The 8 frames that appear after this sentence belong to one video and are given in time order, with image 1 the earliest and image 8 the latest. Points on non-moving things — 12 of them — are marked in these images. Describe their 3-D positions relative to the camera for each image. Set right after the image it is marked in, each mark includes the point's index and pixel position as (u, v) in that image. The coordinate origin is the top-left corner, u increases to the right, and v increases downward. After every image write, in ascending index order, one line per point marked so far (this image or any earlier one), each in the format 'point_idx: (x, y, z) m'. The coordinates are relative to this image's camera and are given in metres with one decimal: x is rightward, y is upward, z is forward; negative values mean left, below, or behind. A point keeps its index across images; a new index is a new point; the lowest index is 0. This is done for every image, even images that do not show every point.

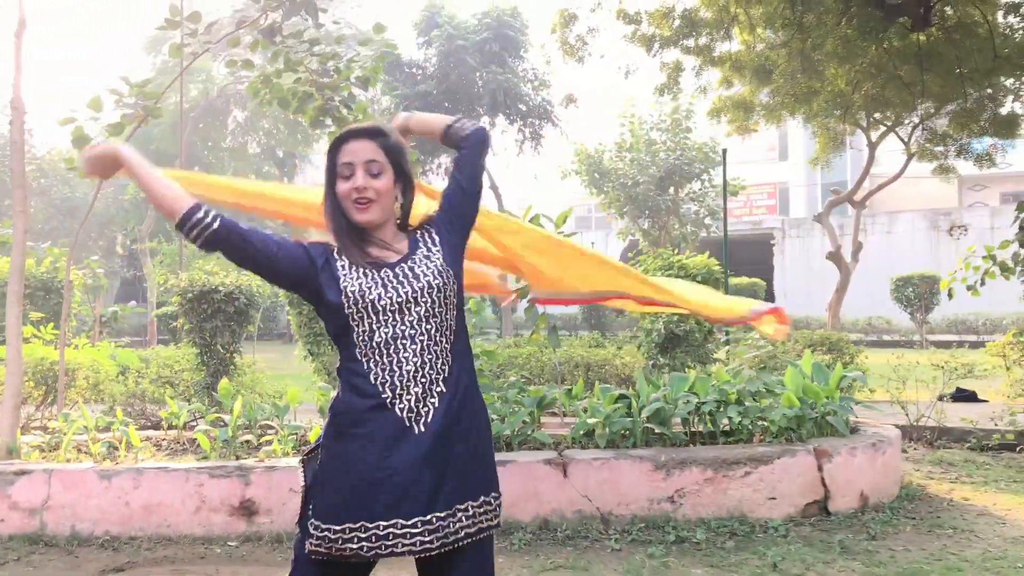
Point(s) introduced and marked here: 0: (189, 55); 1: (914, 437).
0: (-1.8, +1.3, +5.6) m
1: (+2.2, -0.8, +5.4) m
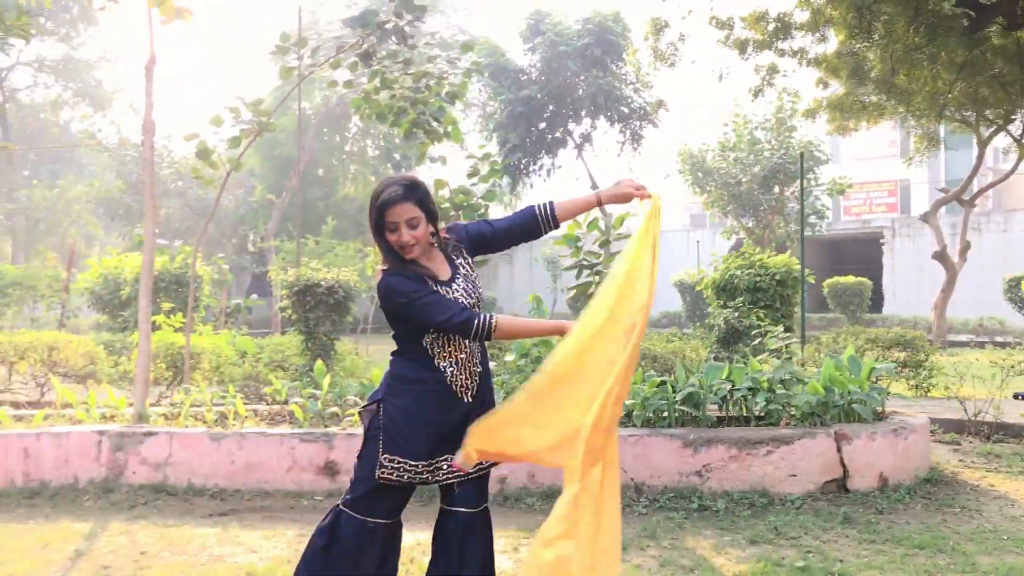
0: (-1.4, +1.4, +6.4) m
1: (+2.6, -0.8, +5.7) m
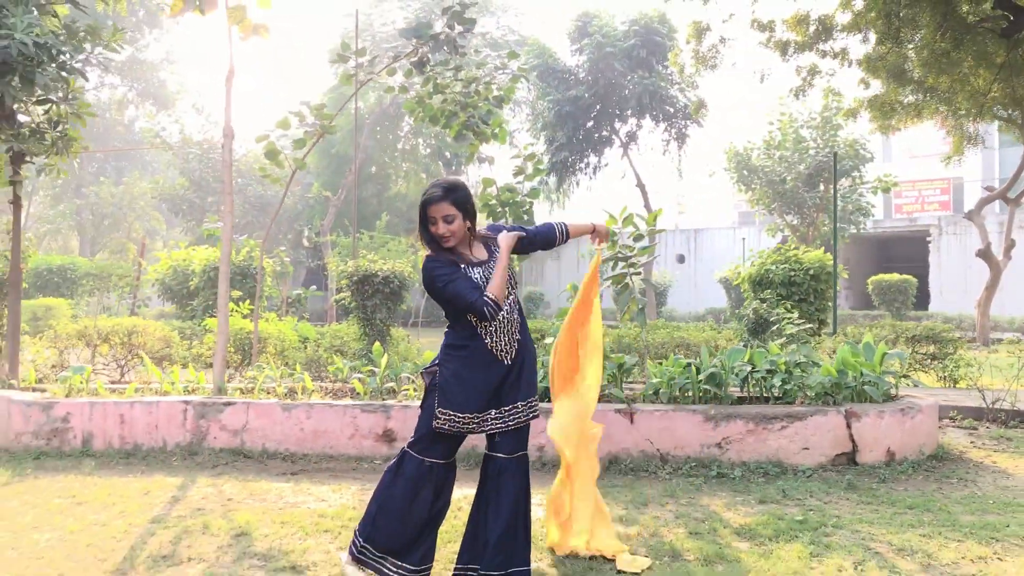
0: (-1.1, +1.4, +6.9) m
1: (+2.9, -0.8, +6.0) m
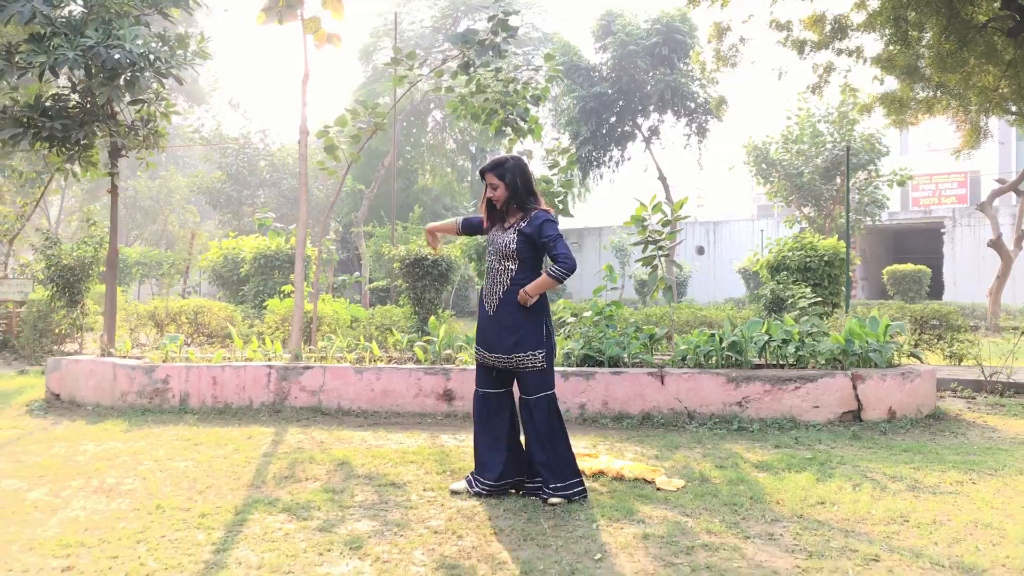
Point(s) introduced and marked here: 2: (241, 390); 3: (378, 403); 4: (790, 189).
0: (-0.8, +1.6, +7.5) m
1: (+3.1, -0.7, +6.5) m
2: (-1.4, -0.5, +5.2) m
3: (-0.7, -0.6, +5.2) m
4: (+4.7, +1.7, +16.9) m
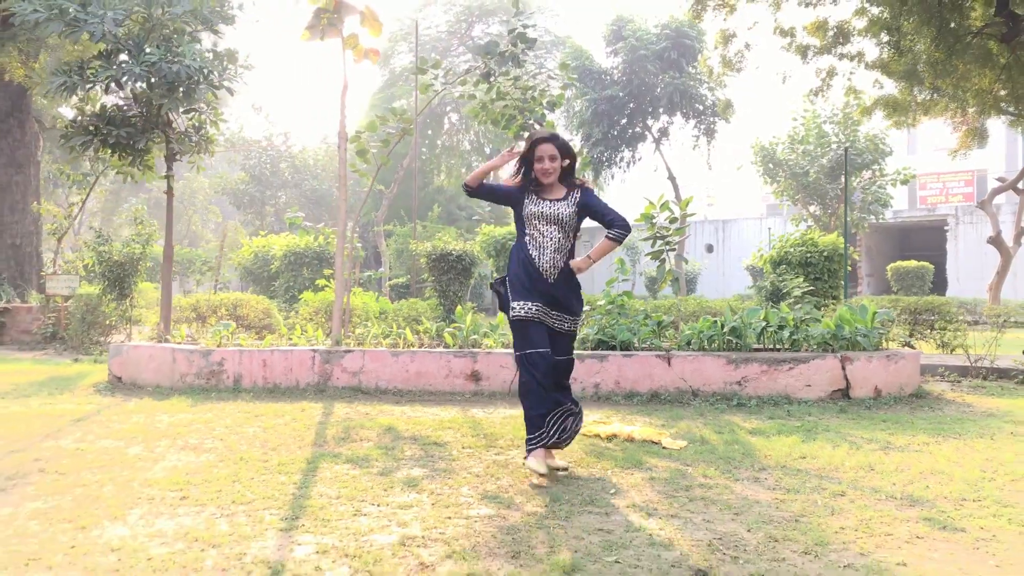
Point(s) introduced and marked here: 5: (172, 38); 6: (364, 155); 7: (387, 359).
0: (-0.7, +1.6, +8.0) m
1: (+3.3, -0.6, +7.1) m
2: (-1.3, -0.5, +5.8) m
3: (-0.6, -0.5, +5.7) m
4: (+5.0, +1.7, +17.4) m
5: (-2.1, +1.5, +6.0) m
6: (-1.2, +1.0, +7.8) m
7: (-0.7, -0.4, +5.7) m
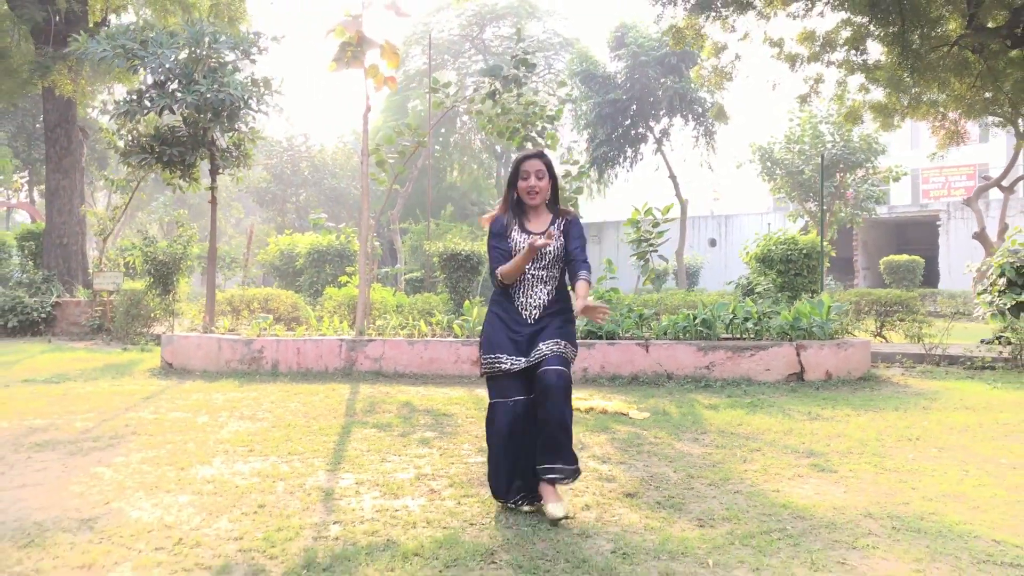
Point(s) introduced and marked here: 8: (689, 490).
0: (-0.6, +1.7, +8.9) m
1: (+3.3, -0.6, +7.9) m
2: (-1.3, -0.5, +6.7) m
3: (-0.6, -0.5, +6.6) m
4: (+5.2, +1.9, +18.2) m
5: (-2.1, +1.5, +6.9) m
6: (-1.1, +1.1, +8.7) m
7: (-0.7, -0.4, +6.6) m
8: (+0.6, -0.6, +3.1) m
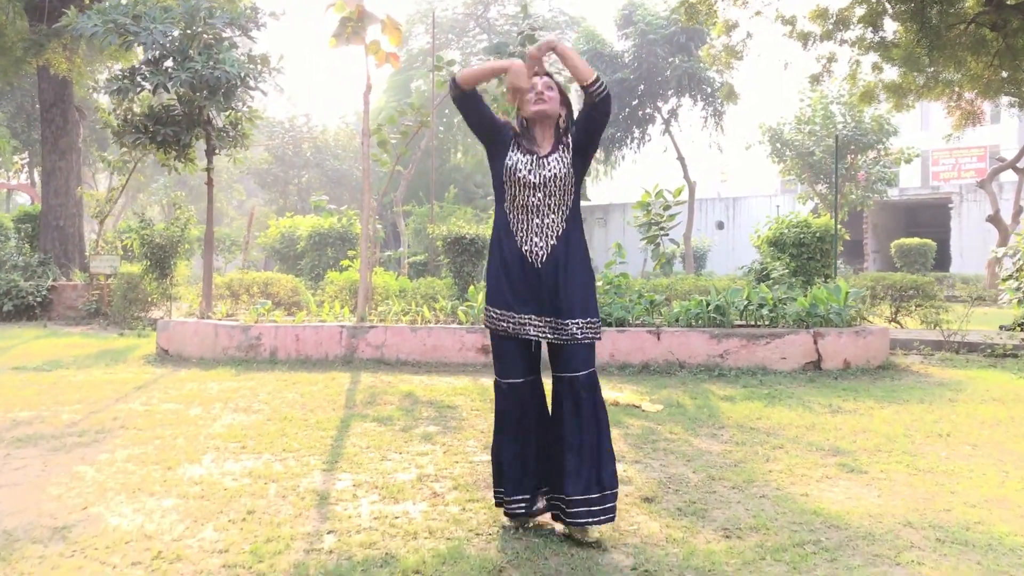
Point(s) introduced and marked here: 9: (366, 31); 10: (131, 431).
0: (-0.6, +1.8, +8.7) m
1: (+3.3, -0.5, +7.7) m
2: (-1.3, -0.4, +6.5) m
3: (-0.5, -0.4, +6.4) m
4: (+5.2, +2.2, +17.9) m
5: (-2.0, +1.6, +6.7) m
6: (-1.1, +1.2, +8.4) m
7: (-0.7, -0.3, +6.4) m
8: (+0.6, -0.6, +2.9) m
9: (-1.0, +1.7, +6.5) m
10: (-1.5, -0.6, +3.9) m
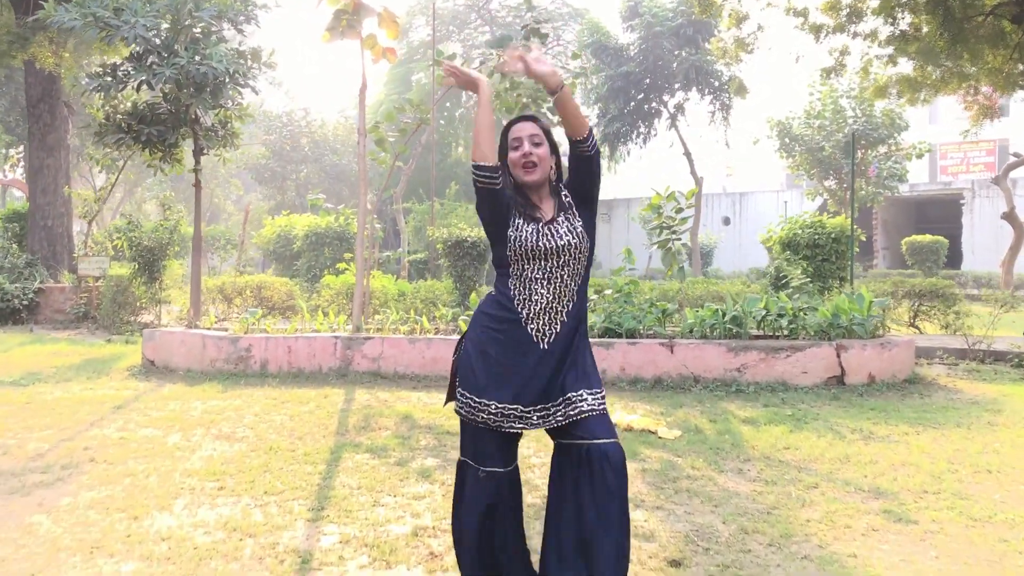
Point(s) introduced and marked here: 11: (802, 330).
0: (-0.5, +1.8, +8.3) m
1: (+3.4, -0.5, +7.3) m
2: (-1.2, -0.4, +6.1) m
3: (-0.5, -0.5, +6.0) m
4: (+5.3, +2.2, +17.5) m
5: (-2.0, +1.6, +6.3) m
6: (-1.1, +1.2, +8.1) m
7: (-0.7, -0.4, +6.1) m
8: (+0.6, -0.7, +2.6) m
9: (-0.9, +1.6, +6.2) m
10: (-1.5, -0.6, +3.6) m
11: (+1.8, -0.3, +6.1) m
